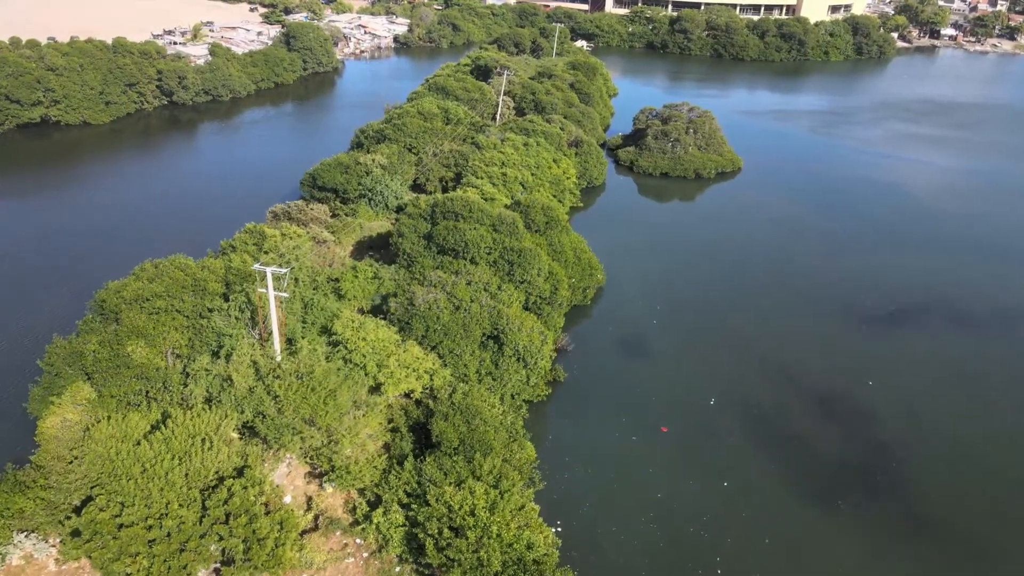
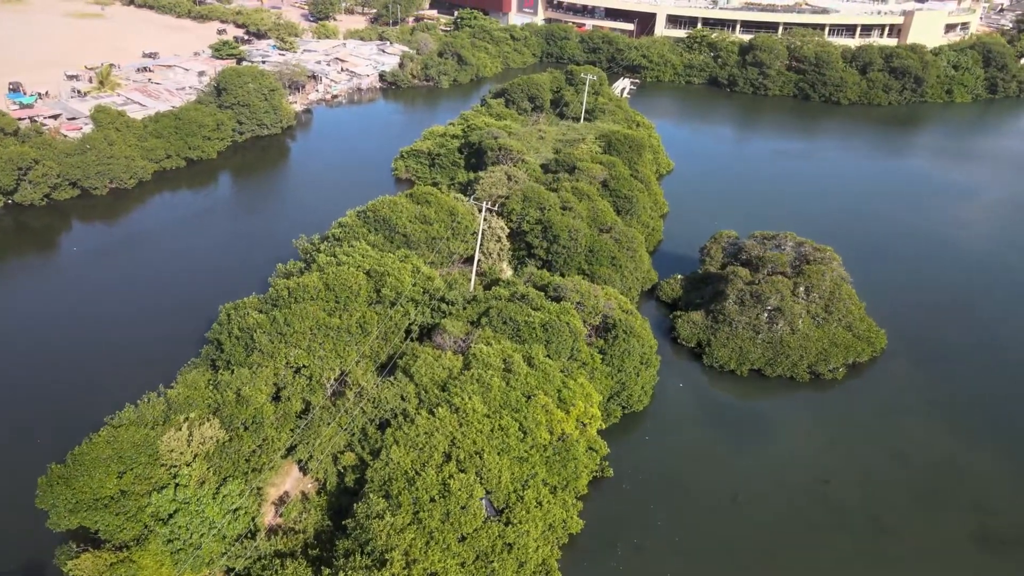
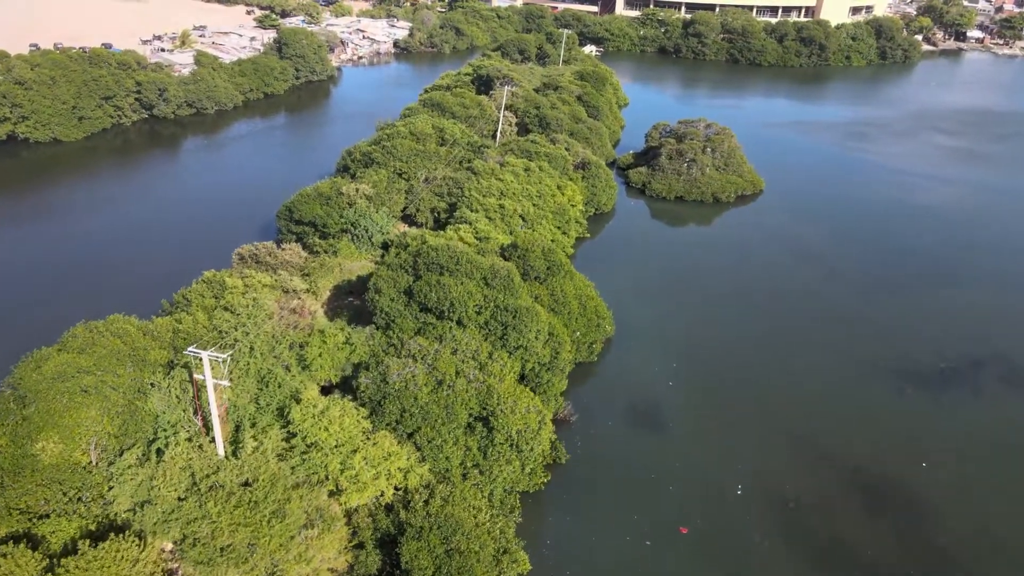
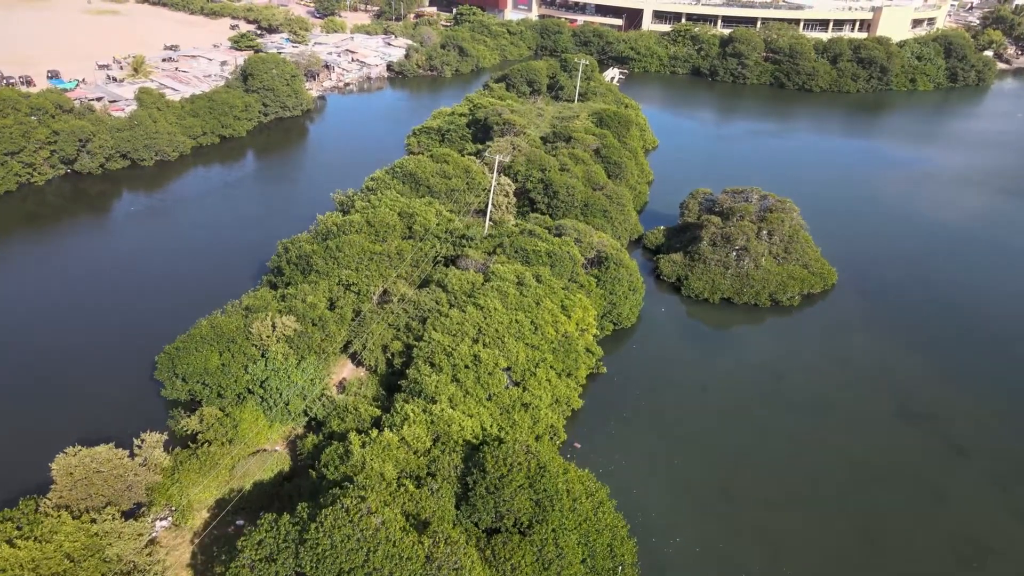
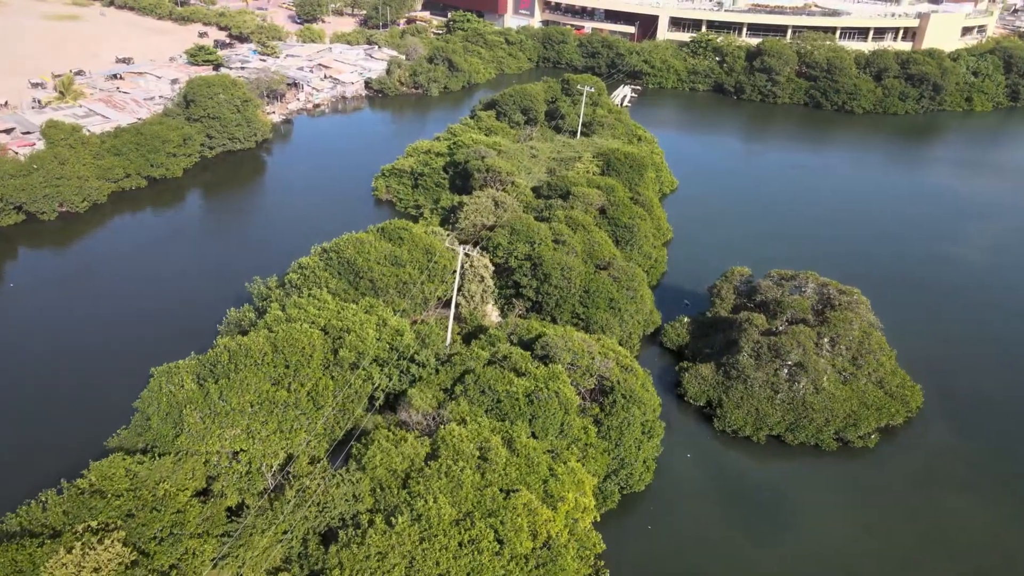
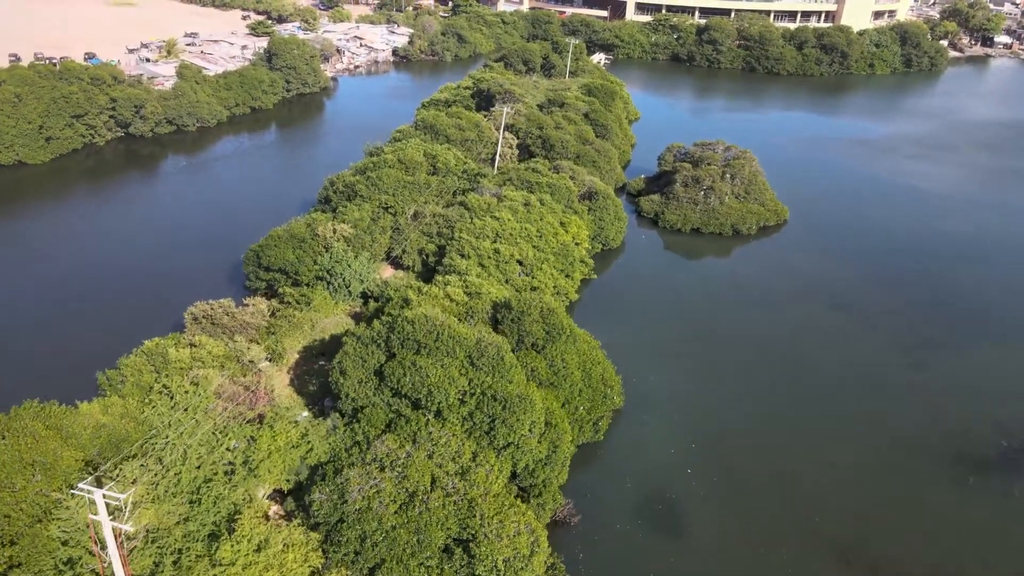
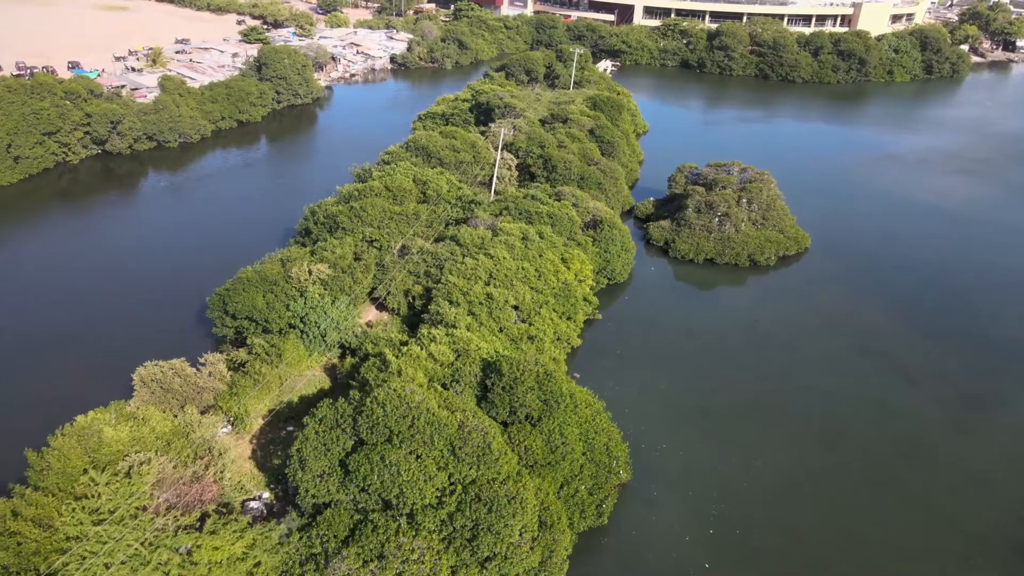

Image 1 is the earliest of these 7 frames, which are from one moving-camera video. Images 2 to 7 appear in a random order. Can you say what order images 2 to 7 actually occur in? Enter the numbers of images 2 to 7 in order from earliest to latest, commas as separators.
3, 6, 7, 4, 2, 5
